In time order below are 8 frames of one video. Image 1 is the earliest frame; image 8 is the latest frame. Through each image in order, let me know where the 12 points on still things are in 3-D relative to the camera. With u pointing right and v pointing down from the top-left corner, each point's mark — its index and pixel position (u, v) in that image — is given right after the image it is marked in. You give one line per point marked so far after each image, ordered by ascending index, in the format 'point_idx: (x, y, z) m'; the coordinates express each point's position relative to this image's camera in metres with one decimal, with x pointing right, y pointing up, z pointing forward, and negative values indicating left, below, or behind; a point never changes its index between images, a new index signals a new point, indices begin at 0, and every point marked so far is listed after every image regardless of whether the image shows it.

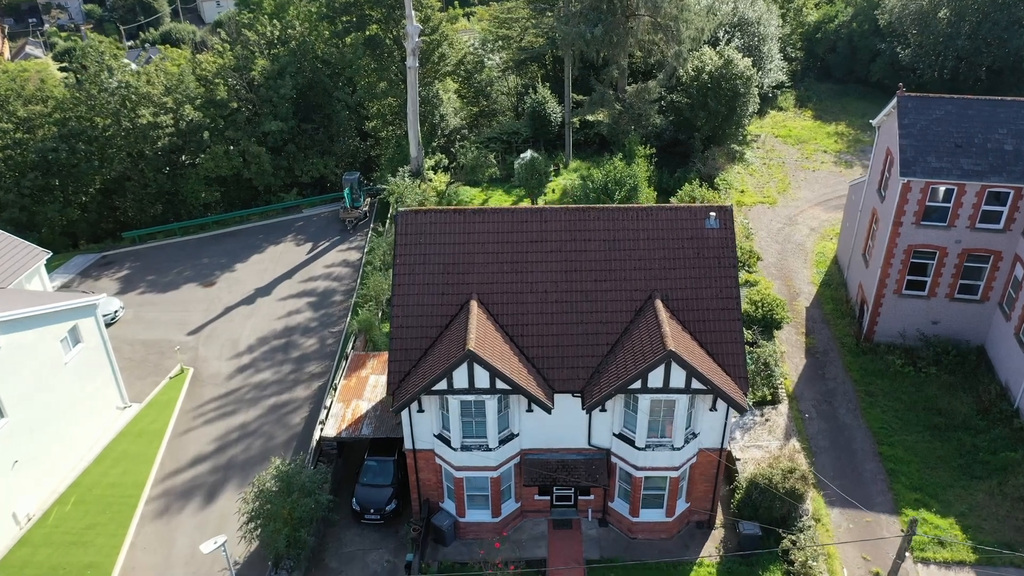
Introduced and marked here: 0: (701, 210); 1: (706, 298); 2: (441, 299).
0: (+4.5, +1.9, +17.3) m
1: (+4.5, -0.2, +16.7) m
2: (-1.7, -0.3, +16.9) m
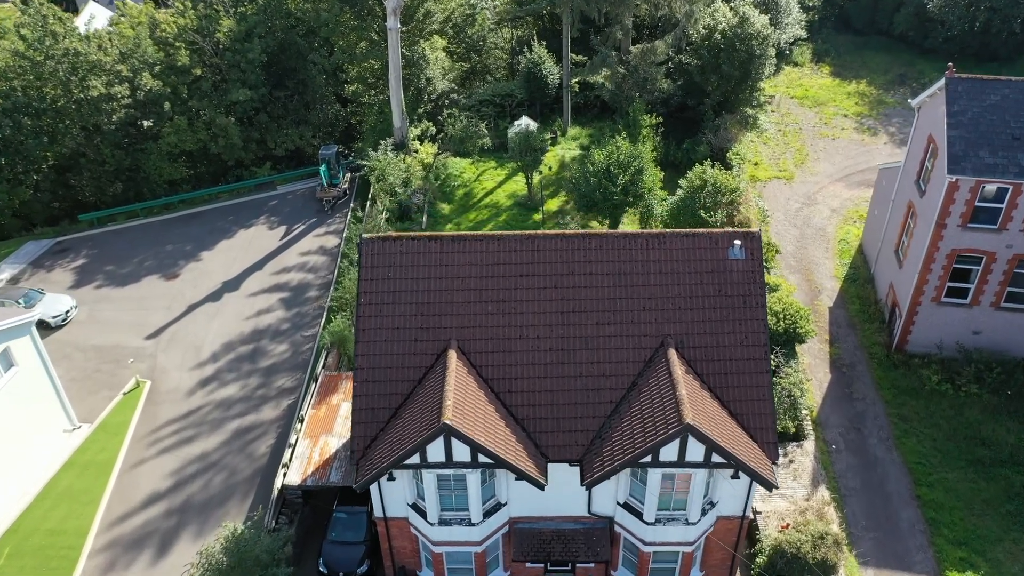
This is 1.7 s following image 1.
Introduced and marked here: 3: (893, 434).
0: (+4.3, +1.0, +14.4) m
1: (+4.2, -1.1, +14.0) m
2: (-1.9, -1.2, +14.1) m
3: (+10.6, -4.1, +19.9) m
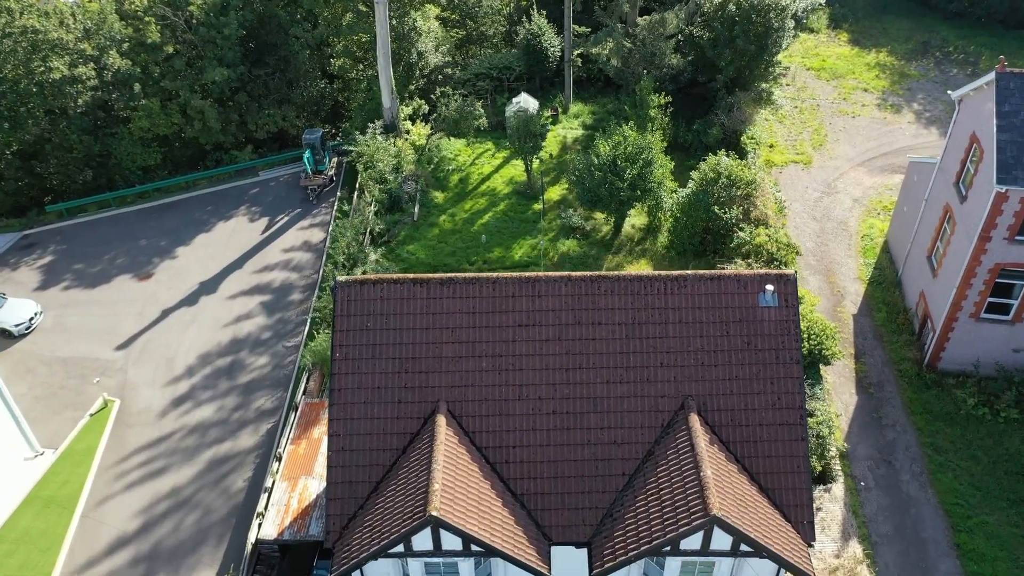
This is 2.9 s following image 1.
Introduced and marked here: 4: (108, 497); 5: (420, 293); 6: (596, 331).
0: (+4.2, +0.1, +12.4) m
1: (+4.2, -2.0, +12.1) m
2: (-2.0, -2.1, +12.3) m
3: (+10.6, -4.6, +18.2) m
4: (-10.8, -5.6, +19.2) m
5: (-1.6, -0.1, +12.6) m
6: (+1.5, -0.8, +12.4) m
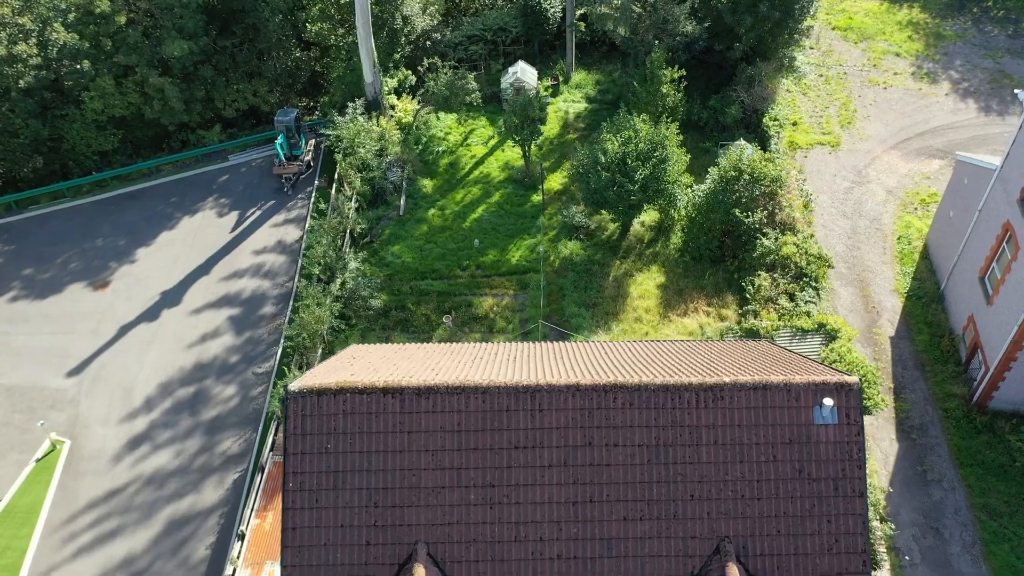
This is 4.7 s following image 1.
0: (+4.1, -1.4, +9.8) m
1: (+4.1, -3.6, +9.7) m
2: (-2.1, -3.7, +9.9) m
3: (+10.5, -5.6, +16.1) m
4: (-10.9, -6.6, +17.1) m
5: (-1.7, -1.7, +10.0) m
6: (+1.4, -2.3, +9.9) m
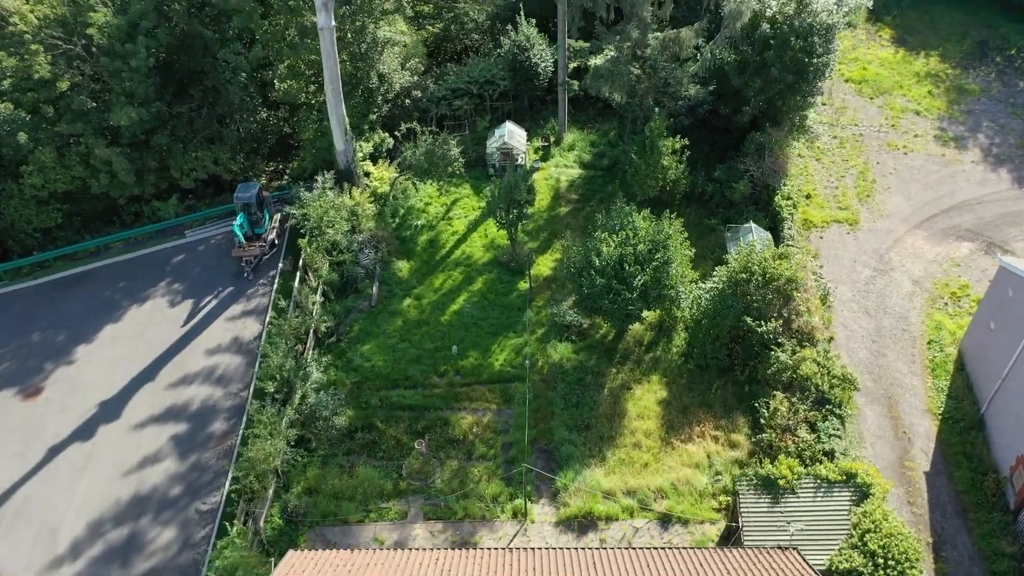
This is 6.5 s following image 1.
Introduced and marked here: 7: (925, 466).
0: (+3.7, -4.7, +7.2) m
1: (+3.6, -6.8, +7.0) m
2: (-2.5, -6.9, +7.2) m
3: (+10.0, -8.8, +13.4) m
4: (-11.4, -9.9, +14.3) m
5: (-2.2, -4.9, +7.3) m
6: (+0.9, -5.6, +7.2) m
7: (+10.6, -4.6, +18.3) m
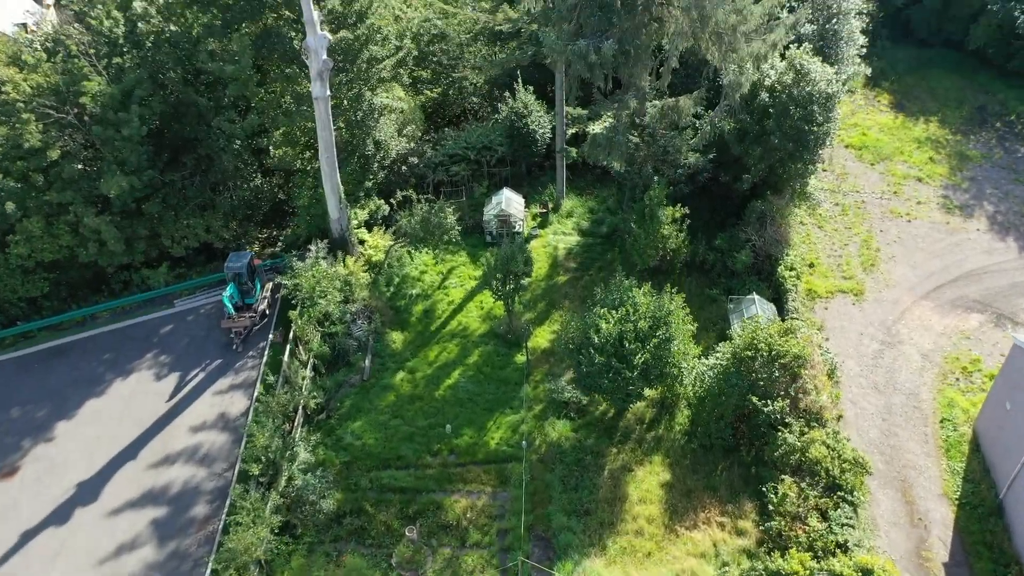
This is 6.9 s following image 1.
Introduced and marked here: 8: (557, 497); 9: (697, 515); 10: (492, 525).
0: (+3.5, -5.9, +6.2) m
1: (+3.5, -8.1, +5.9) m
2: (-2.6, -8.2, +6.1) m
3: (+9.9, -10.5, +12.1) m
4: (-11.5, -11.6, +13.0) m
5: (-2.3, -6.2, +6.3) m
6: (+0.8, -6.9, +6.2) m
7: (+10.5, -6.6, +17.3) m
8: (+1.2, -5.6, +19.3) m
9: (+4.9, -6.0, +19.0) m
10: (-0.5, -6.2, +18.9) m
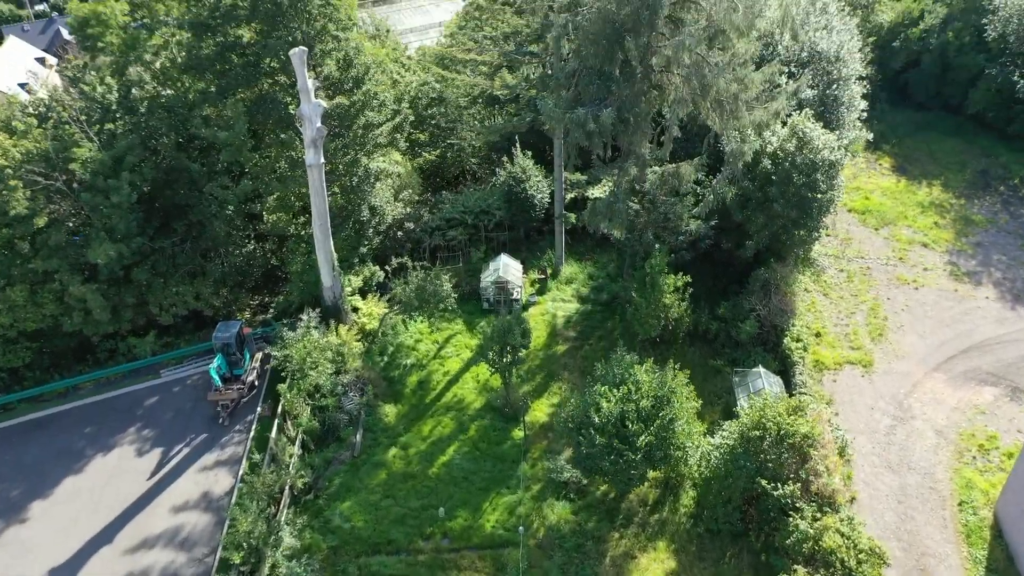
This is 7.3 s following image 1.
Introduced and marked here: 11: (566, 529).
0: (+3.5, -7.1, +5.1) m
1: (+3.4, -9.3, +4.7) m
2: (-2.7, -9.3, +4.8) m
3: (+9.8, -12.1, +10.7) m
4: (-11.6, -13.1, +11.5) m
5: (-2.4, -7.3, +5.2) m
6: (+0.7, -8.0, +5.0) m
7: (+10.4, -8.5, +16.2) m
8: (+1.1, -7.6, +18.2) m
9: (+4.8, -8.0, +17.9) m
10: (-0.6, -8.2, +17.7) m
11: (+1.5, -6.6, +19.5) m
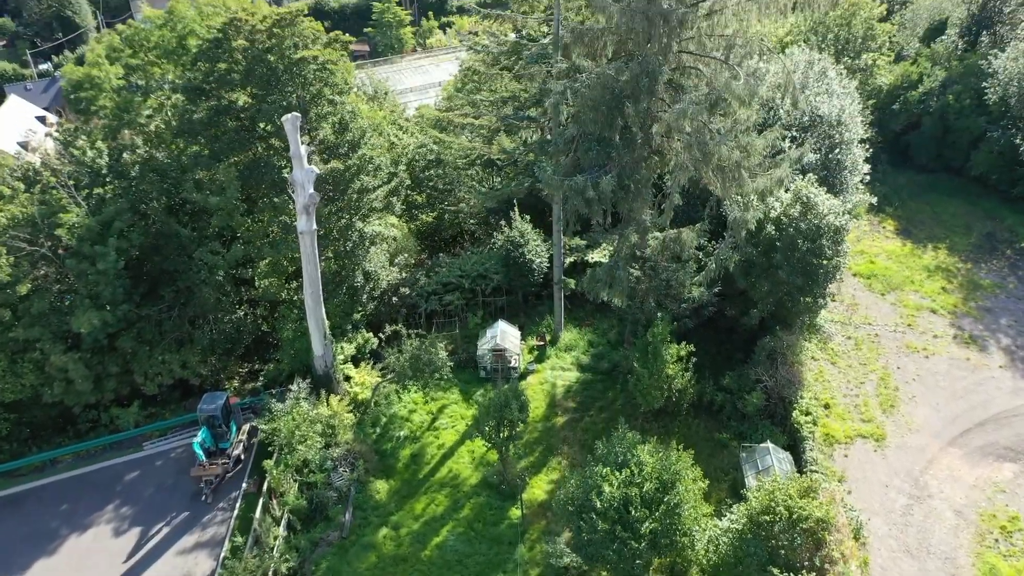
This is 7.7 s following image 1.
0: (+3.4, -8.1, +3.9) m
1: (+3.4, -10.2, +3.4) m
2: (-2.8, -10.3, +3.5) m
3: (+9.7, -13.4, +9.2) m
4: (-11.7, -14.5, +9.9) m
5: (-2.4, -8.3, +4.0) m
6: (+0.6, -9.0, +3.8) m
7: (+10.3, -10.2, +14.9) m
8: (+1.0, -9.5, +16.9) m
9: (+4.7, -9.8, +16.6) m
10: (-0.7, -10.0, +16.4) m
11: (+1.4, -8.5, +18.3) m
